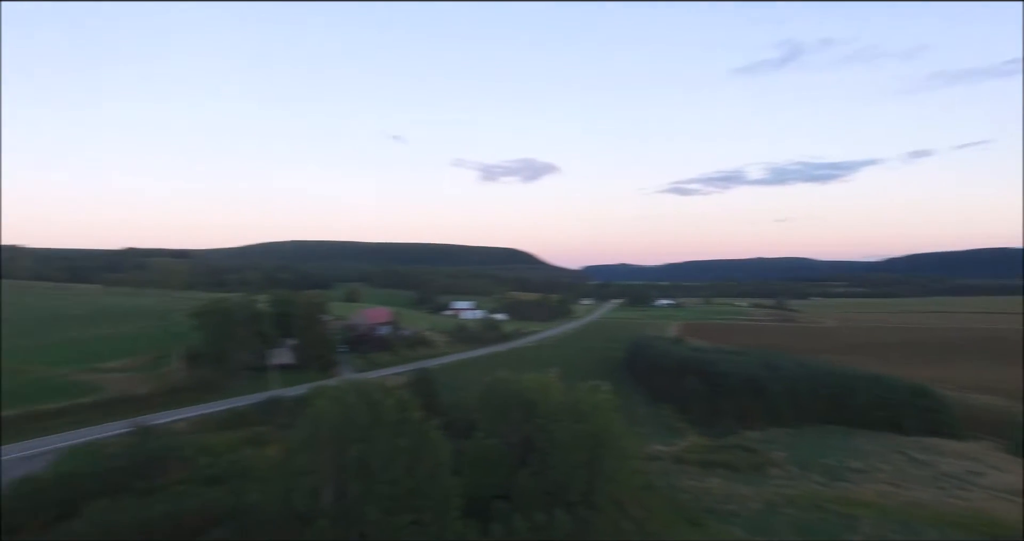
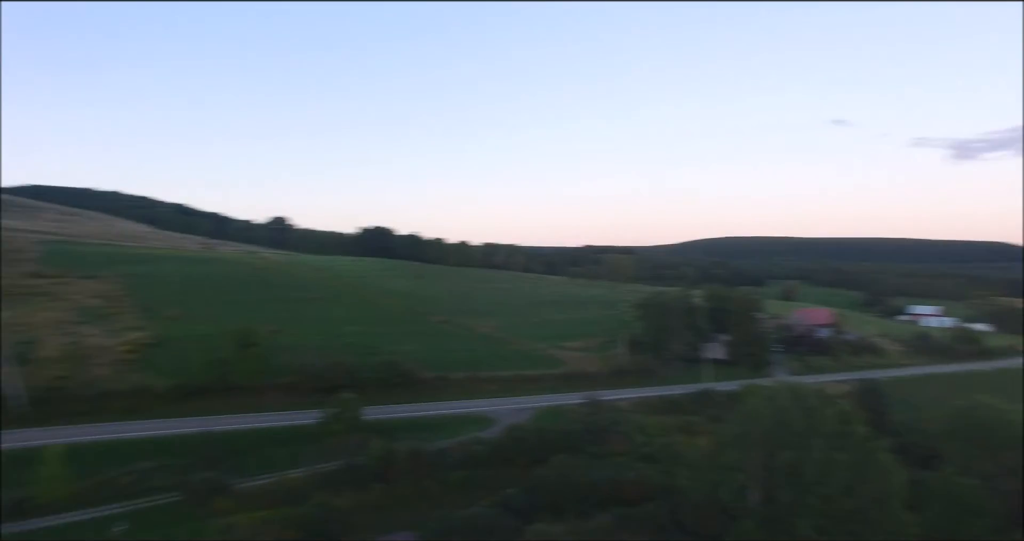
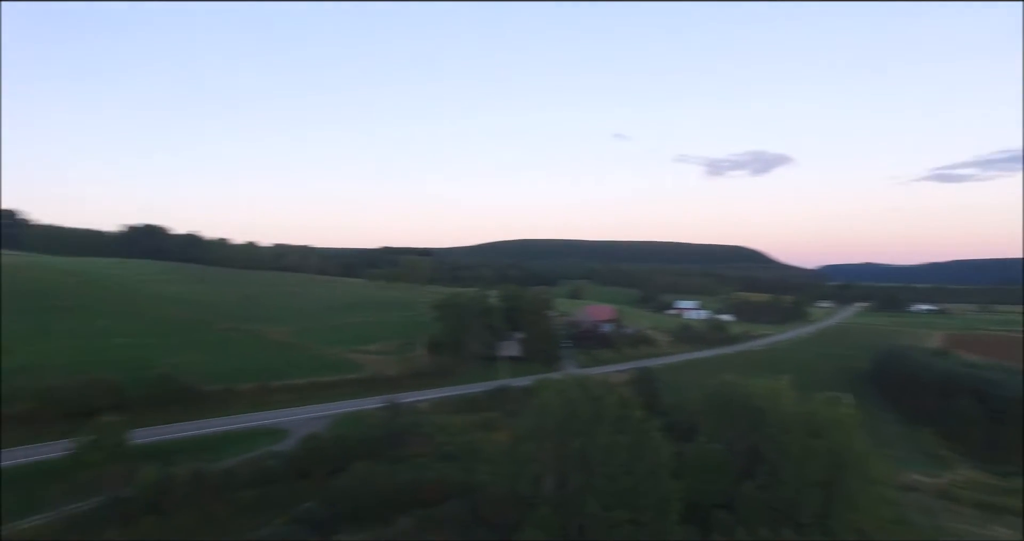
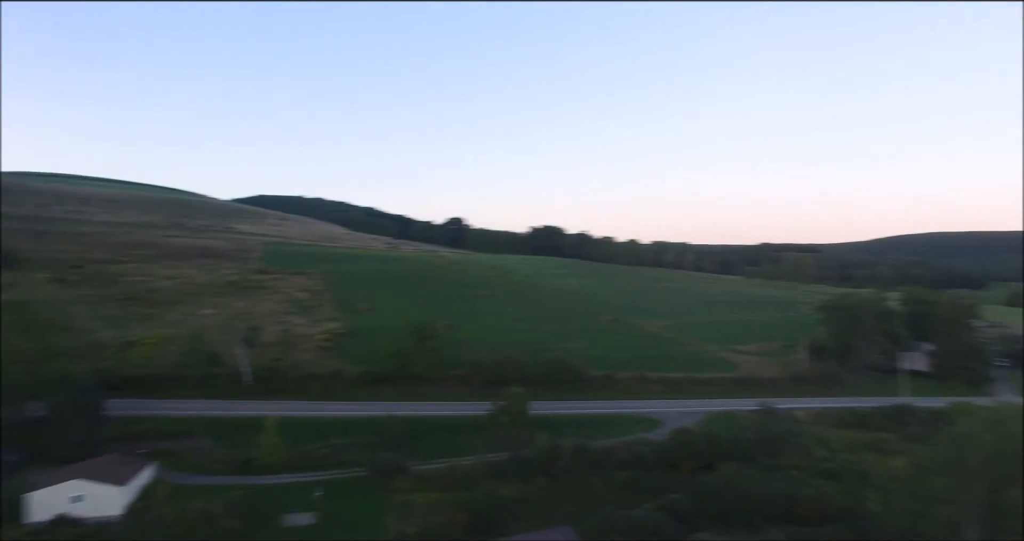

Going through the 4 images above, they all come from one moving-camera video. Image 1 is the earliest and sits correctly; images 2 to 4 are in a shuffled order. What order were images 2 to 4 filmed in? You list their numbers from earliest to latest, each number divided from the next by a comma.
3, 2, 4
